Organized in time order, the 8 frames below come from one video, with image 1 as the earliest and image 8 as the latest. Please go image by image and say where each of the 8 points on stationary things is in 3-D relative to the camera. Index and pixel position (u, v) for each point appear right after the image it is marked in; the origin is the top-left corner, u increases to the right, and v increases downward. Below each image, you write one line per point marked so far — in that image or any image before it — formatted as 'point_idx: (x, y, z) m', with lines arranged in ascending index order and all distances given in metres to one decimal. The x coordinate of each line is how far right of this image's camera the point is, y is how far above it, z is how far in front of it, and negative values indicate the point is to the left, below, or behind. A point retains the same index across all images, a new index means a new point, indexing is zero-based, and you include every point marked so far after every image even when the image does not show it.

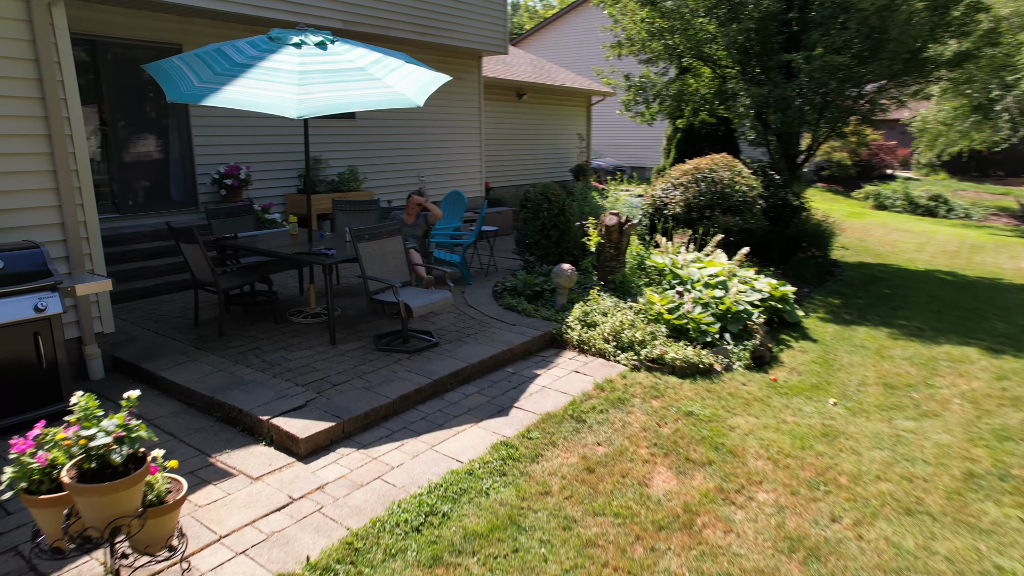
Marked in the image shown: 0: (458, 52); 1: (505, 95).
0: (-0.9, +4.0, +11.0) m
1: (-0.2, +4.0, +13.8) m
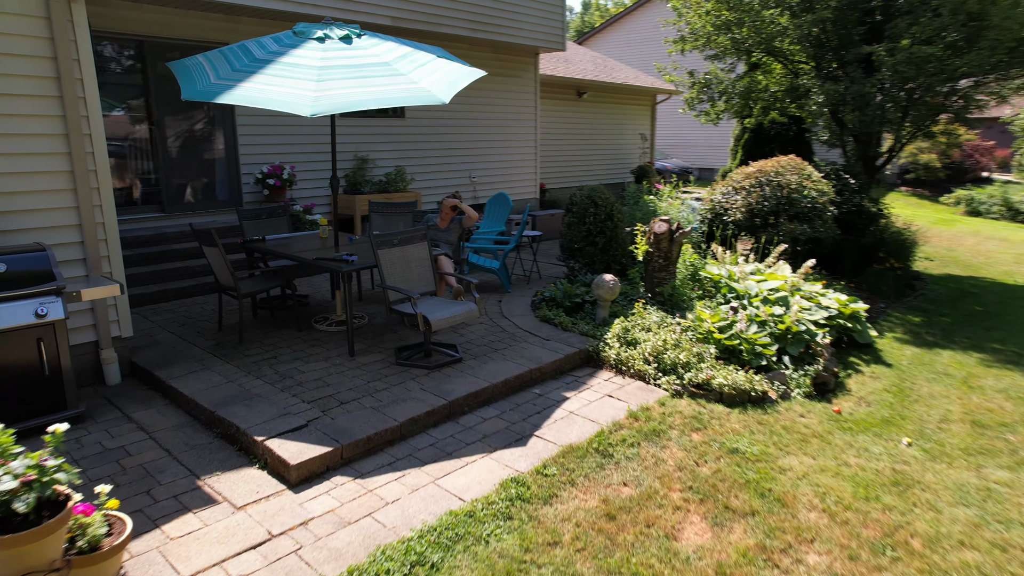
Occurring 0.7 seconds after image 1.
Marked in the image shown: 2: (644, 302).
0: (0.0, +3.9, +10.7) m
1: (+1.0, +3.9, +13.3) m
2: (+1.2, -0.1, +5.7) m
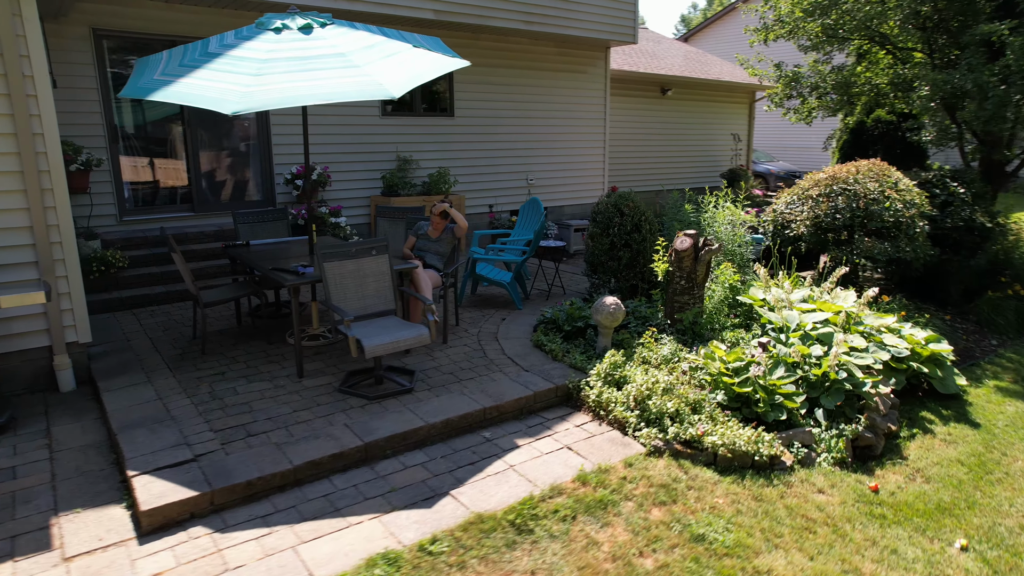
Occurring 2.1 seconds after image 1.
0: (+1.0, +3.7, +10.0) m
1: (+2.5, +3.7, +12.4) m
2: (+1.1, -0.3, +4.9) m
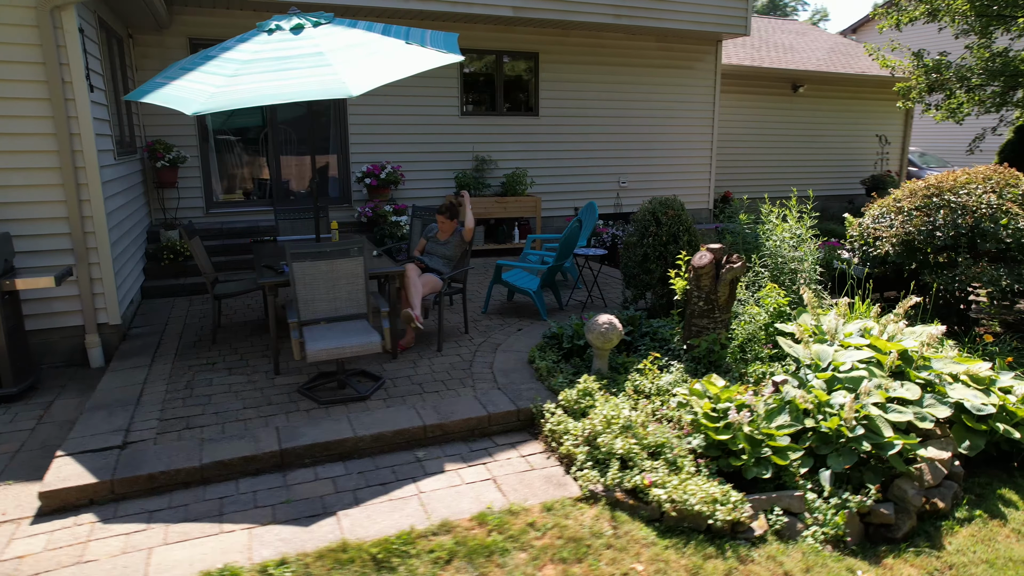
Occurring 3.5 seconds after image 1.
0: (+2.5, +3.6, +9.2) m
1: (+4.4, +3.4, +11.2) m
2: (+1.0, -0.5, +4.3) m
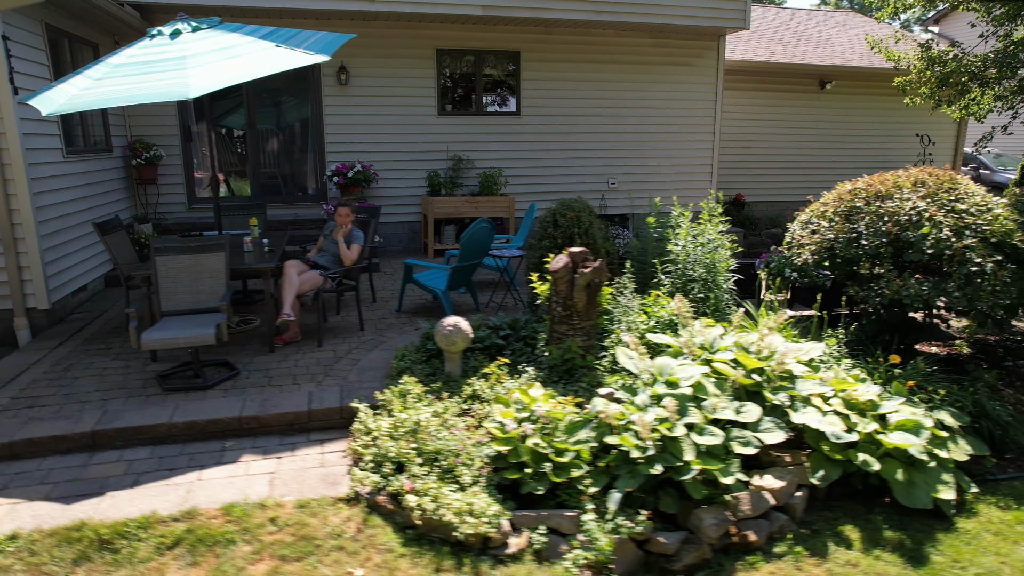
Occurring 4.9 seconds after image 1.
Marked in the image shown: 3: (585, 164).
0: (+2.3, +3.5, +8.9) m
1: (+4.5, +3.3, +10.6) m
2: (+0.1, -0.5, +4.2) m
3: (+1.0, +1.7, +9.0) m
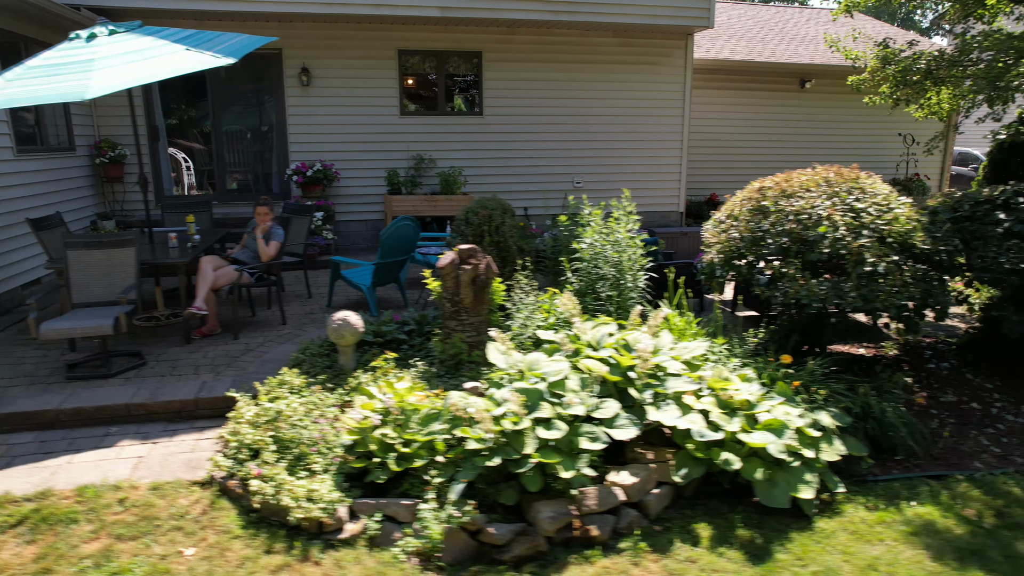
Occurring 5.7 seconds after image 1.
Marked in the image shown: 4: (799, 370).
0: (+1.8, +3.5, +8.8) m
1: (+4.1, +3.3, +10.5) m
2: (-0.6, -0.5, +4.3) m
3: (+0.5, +1.7, +9.0) m
4: (+1.8, -0.5, +4.2) m
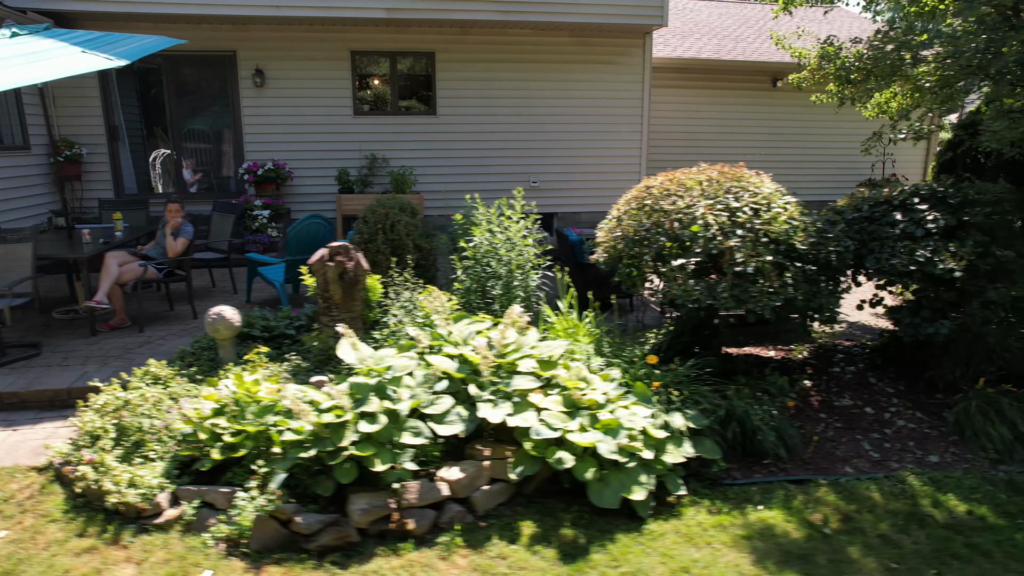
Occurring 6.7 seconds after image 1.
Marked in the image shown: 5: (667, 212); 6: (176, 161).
0: (+1.2, +3.5, +8.8) m
1: (+3.6, +3.2, +10.3) m
2: (-1.4, -0.4, +4.3) m
3: (-0.1, +1.7, +9.0) m
4: (+1.0, -0.5, +4.1) m
5: (+1.0, +0.5, +4.4) m
6: (-4.3, +1.6, +8.4) m
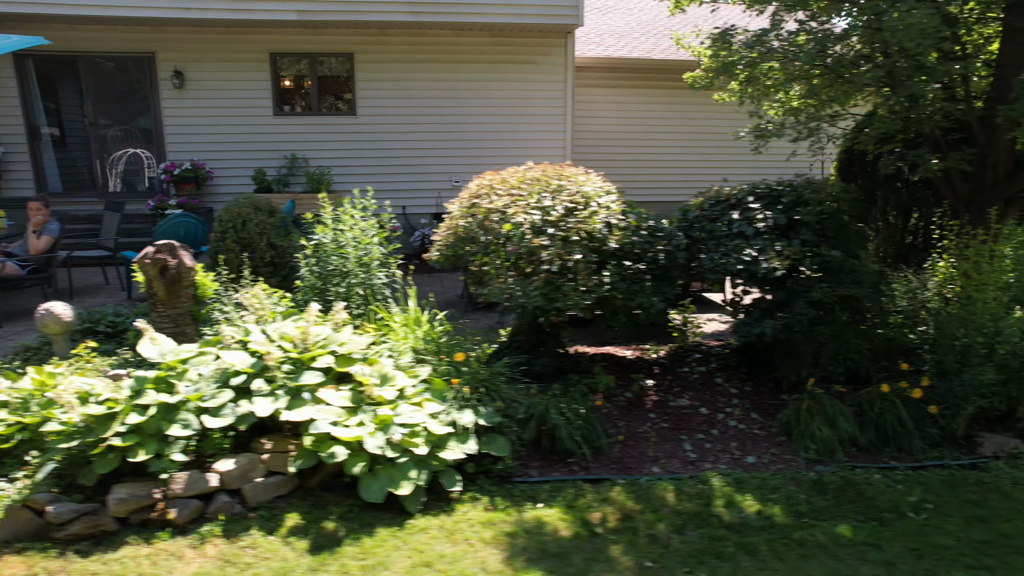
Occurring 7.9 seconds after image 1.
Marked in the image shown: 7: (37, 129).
0: (+0.2, +3.5, +8.8) m
1: (+2.6, +3.2, +10.3) m
2: (-2.6, -0.4, +4.4) m
3: (-1.2, +1.7, +9.1) m
4: (-0.2, -0.5, +4.1) m
5: (-0.1, +0.5, +4.4) m
6: (-5.4, +1.7, +8.6) m
7: (-6.1, +2.0, +8.3) m
